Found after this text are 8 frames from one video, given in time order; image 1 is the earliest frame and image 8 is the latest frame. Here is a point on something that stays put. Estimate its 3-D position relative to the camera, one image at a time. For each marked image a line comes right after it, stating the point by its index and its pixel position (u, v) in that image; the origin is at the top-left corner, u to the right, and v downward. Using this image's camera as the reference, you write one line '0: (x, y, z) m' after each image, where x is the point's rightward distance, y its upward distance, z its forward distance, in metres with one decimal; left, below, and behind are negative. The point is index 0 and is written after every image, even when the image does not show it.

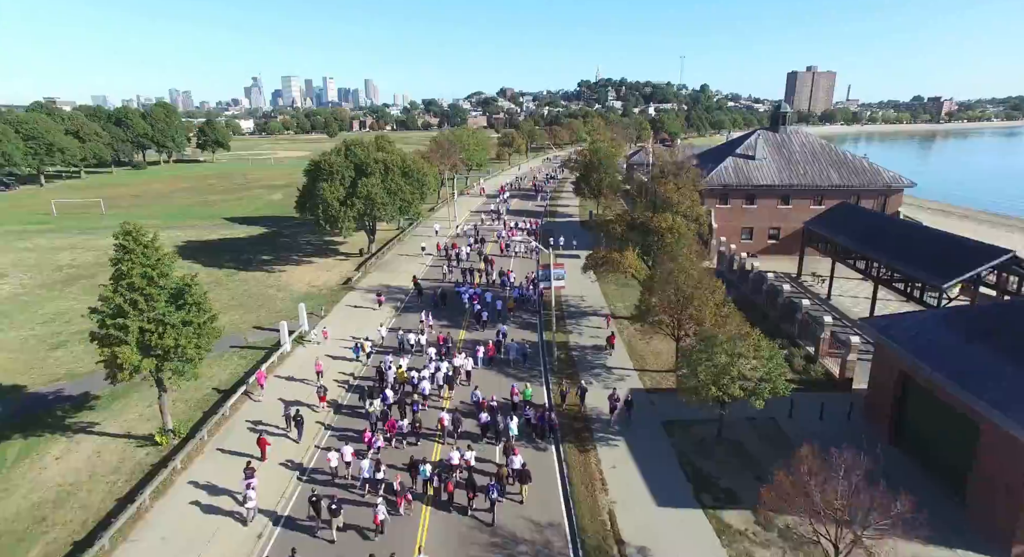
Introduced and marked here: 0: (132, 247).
0: (-12.2, +1.0, +19.8) m
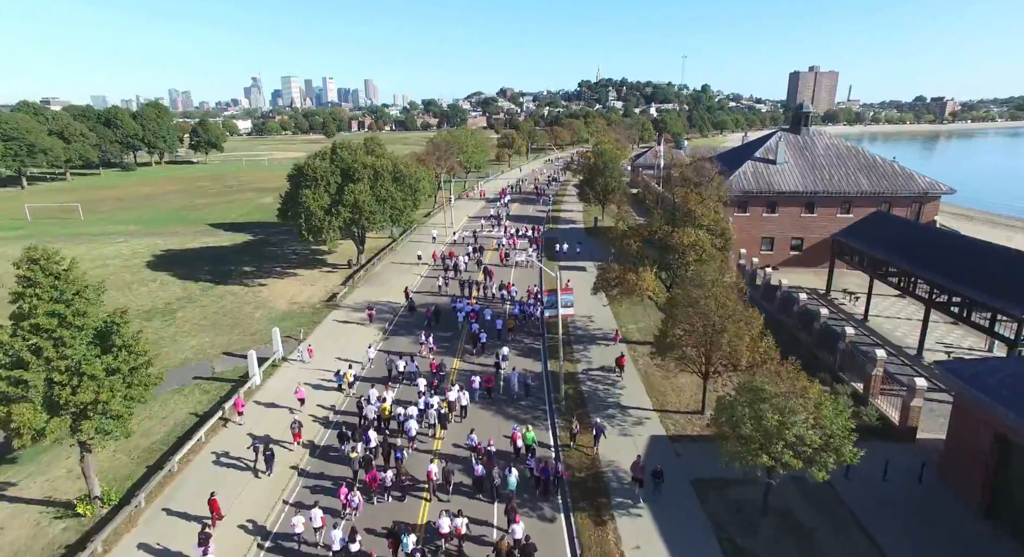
0: (-12.1, 0.0, +16.0) m
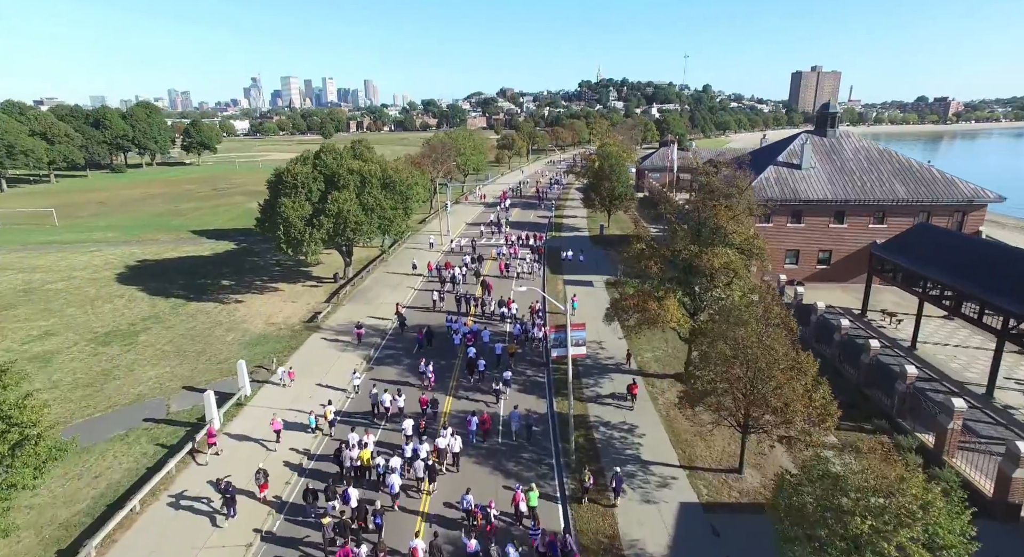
0: (-12.1, -1.1, +12.0) m
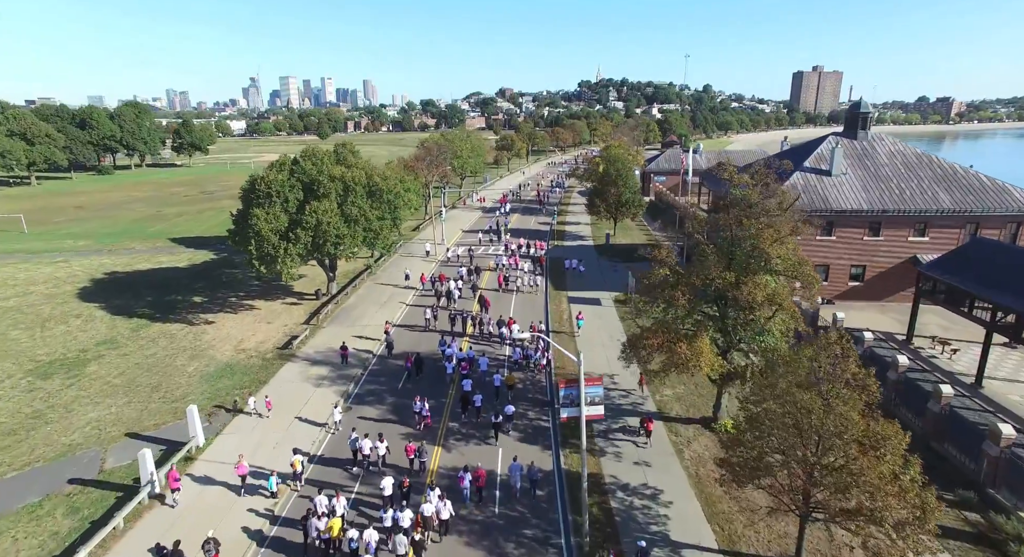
0: (-12.1, -2.2, +7.9) m
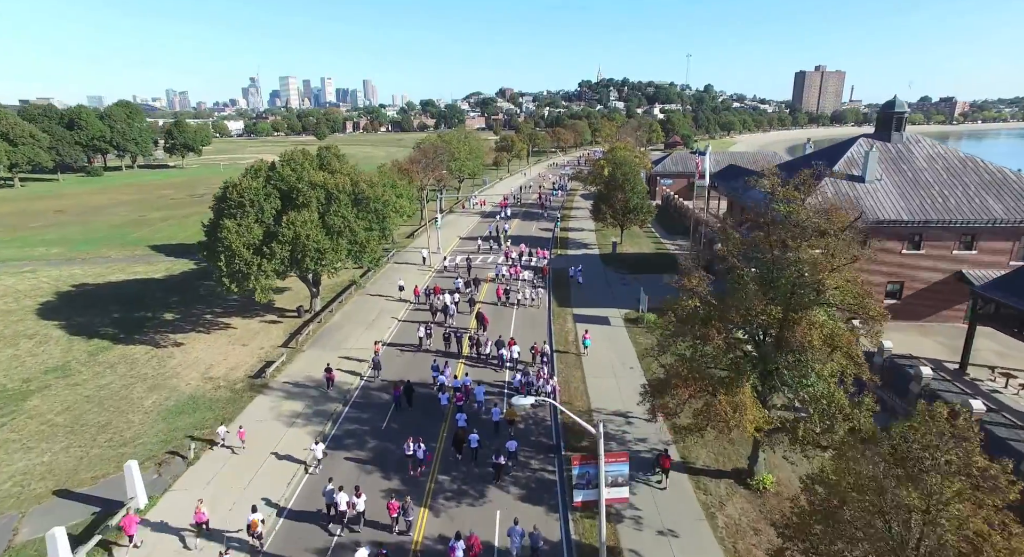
0: (-12.1, -3.1, +4.3) m
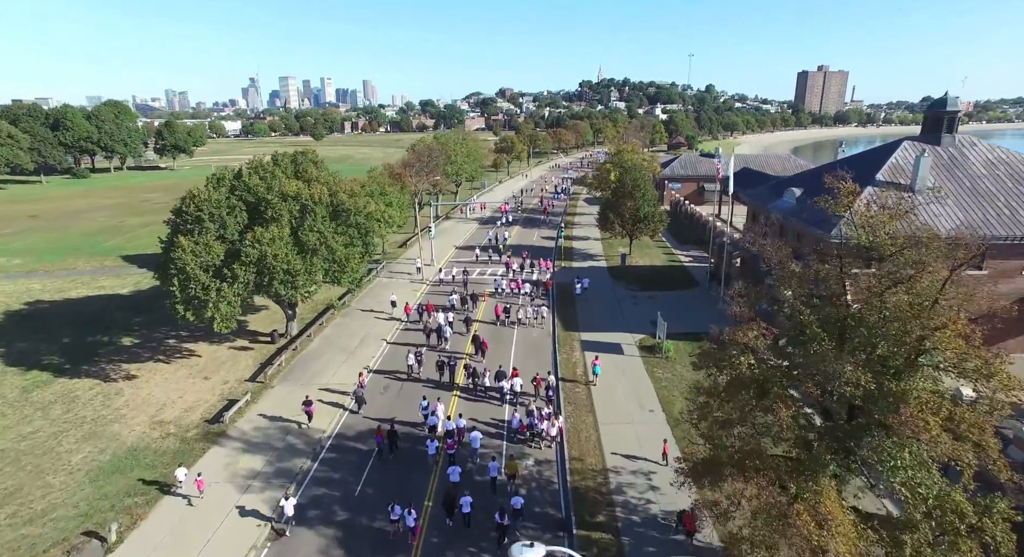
0: (-12.1, -4.3, +0.1) m
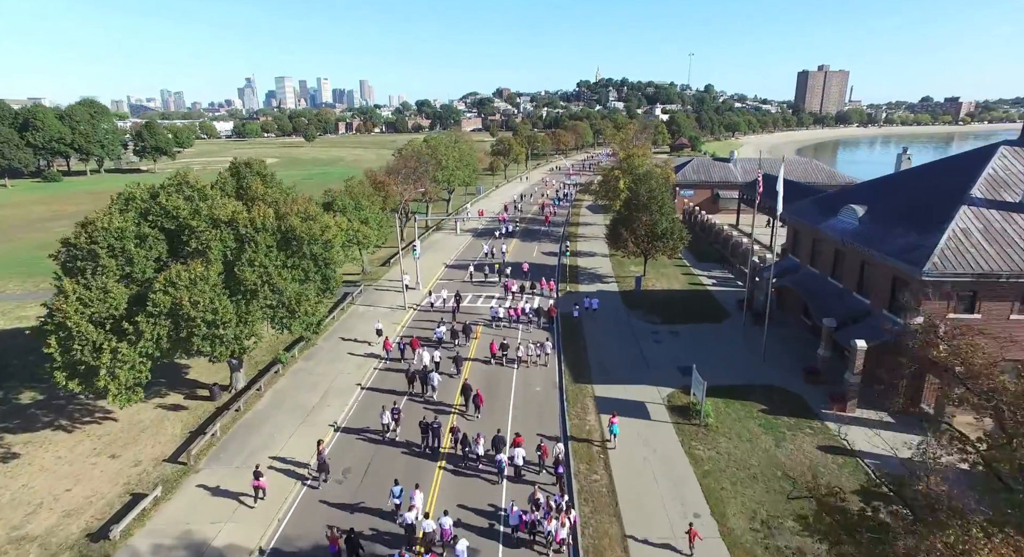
0: (-12.1, -6.1, -6.7) m
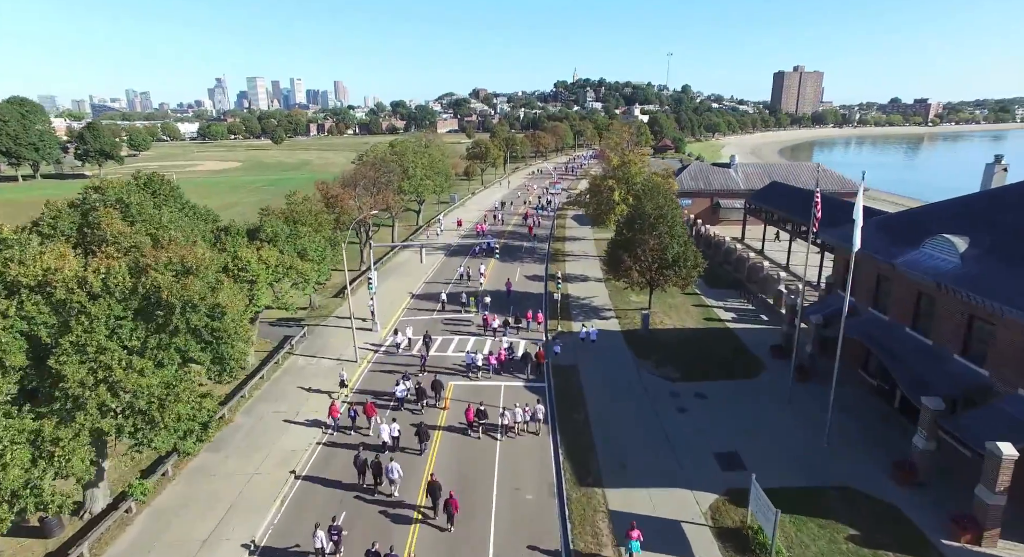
0: (-11.4, -8.3, -15.3) m
